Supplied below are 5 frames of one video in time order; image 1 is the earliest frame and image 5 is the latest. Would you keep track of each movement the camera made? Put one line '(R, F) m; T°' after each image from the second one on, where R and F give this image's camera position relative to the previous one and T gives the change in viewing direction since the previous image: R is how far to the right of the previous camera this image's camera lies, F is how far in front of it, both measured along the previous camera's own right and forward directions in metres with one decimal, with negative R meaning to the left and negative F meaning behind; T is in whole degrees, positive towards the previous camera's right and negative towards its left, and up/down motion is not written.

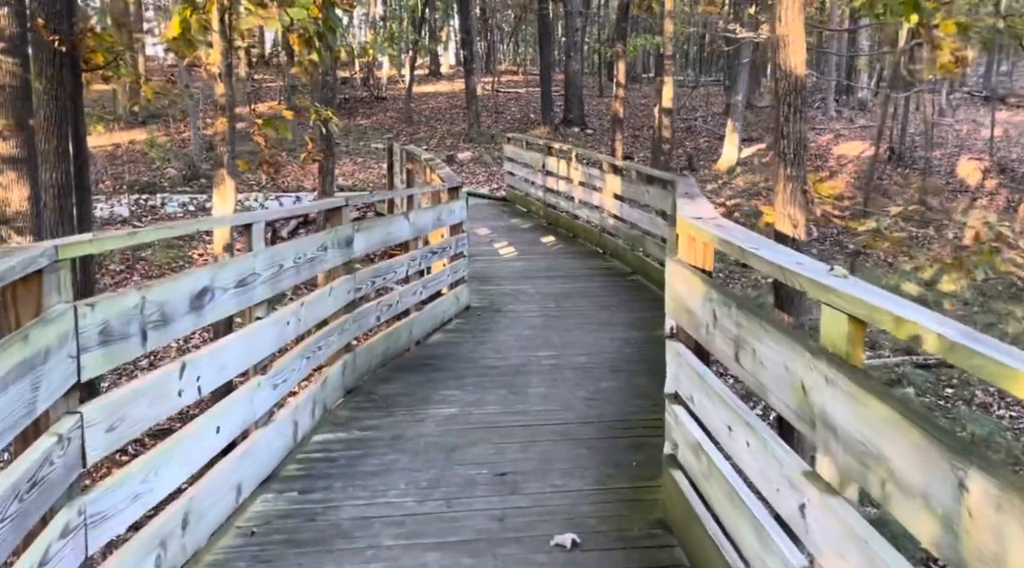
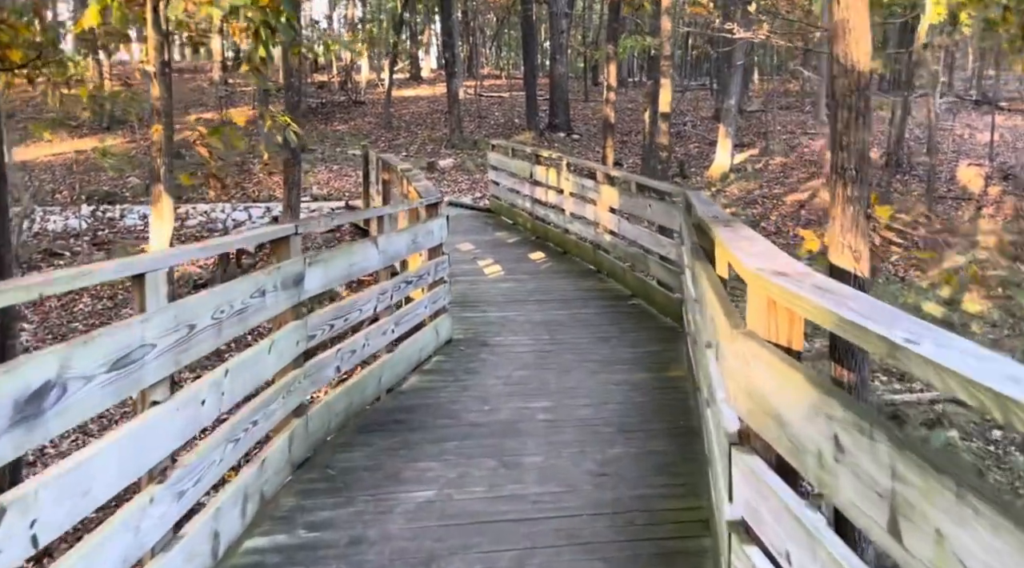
(0.0, +0.9) m; +1°
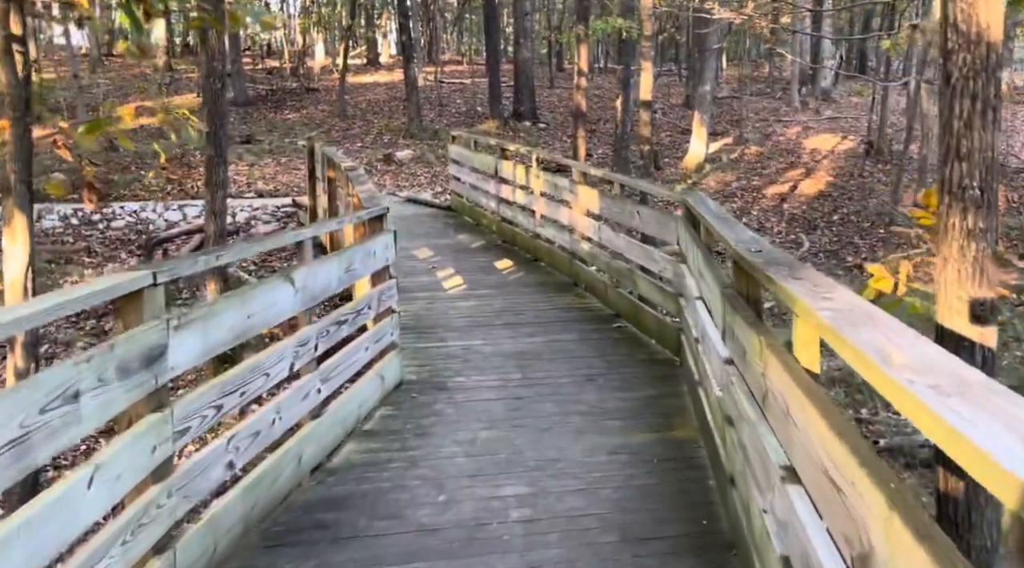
(0.0, +1.2) m; +2°
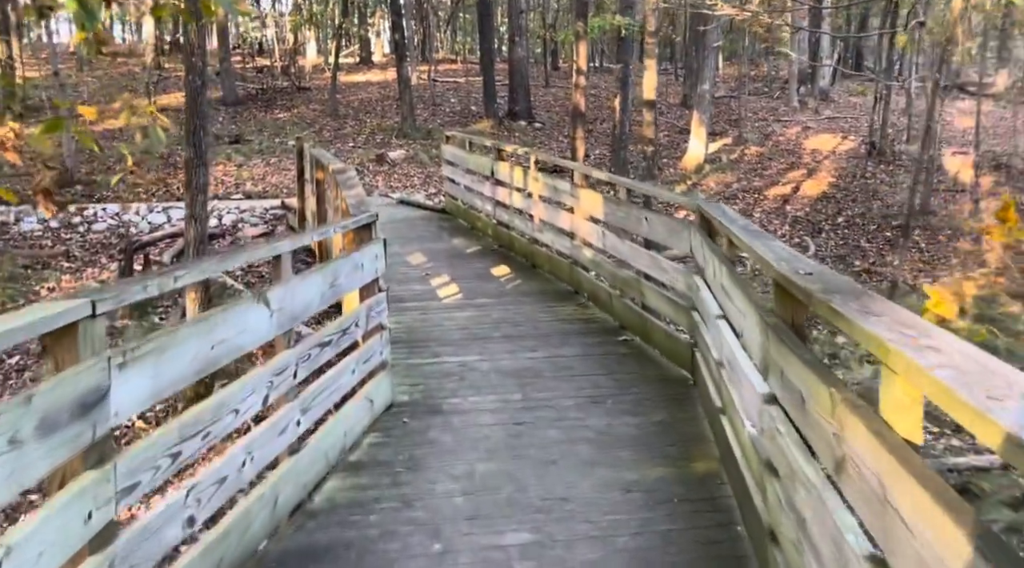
(0.0, +0.4) m; 0°
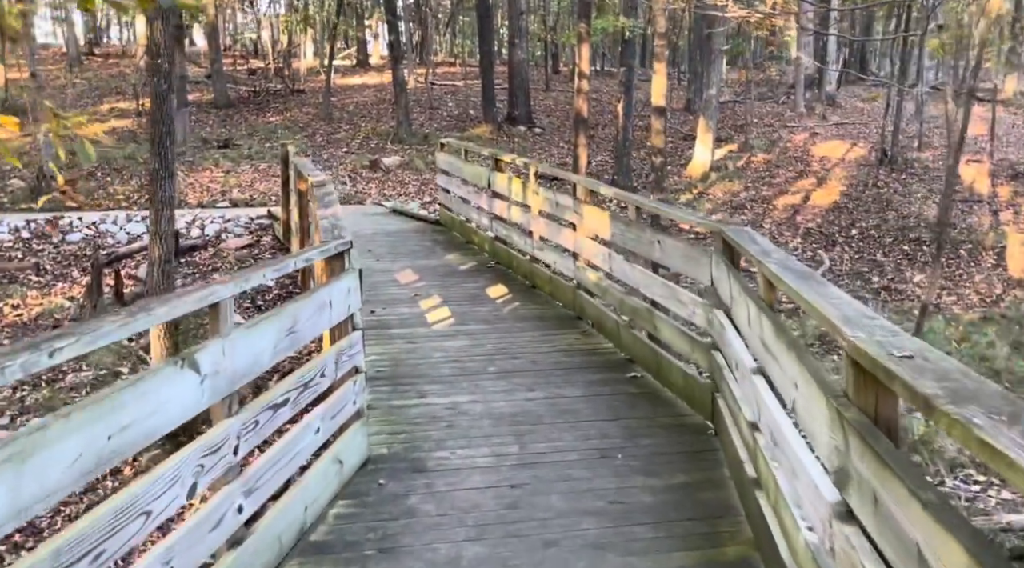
(0.0, +0.6) m; 0°
